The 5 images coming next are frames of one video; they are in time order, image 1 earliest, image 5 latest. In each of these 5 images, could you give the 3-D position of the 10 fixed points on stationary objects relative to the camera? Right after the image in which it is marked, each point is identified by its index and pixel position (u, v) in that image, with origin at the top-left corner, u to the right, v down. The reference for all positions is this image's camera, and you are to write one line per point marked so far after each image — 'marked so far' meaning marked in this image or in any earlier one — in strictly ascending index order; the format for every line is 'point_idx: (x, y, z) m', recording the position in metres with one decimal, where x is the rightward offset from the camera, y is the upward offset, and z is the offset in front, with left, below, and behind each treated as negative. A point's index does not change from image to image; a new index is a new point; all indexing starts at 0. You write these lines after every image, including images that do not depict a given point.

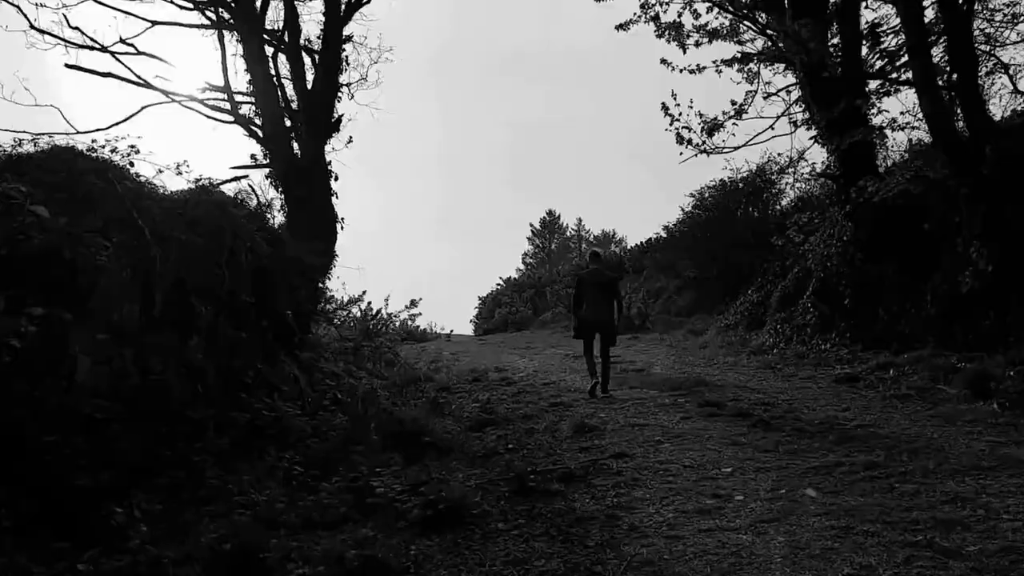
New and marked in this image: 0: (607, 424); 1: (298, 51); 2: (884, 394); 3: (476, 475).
0: (+0.7, -1.0, +7.2) m
1: (-2.9, +3.2, +12.7) m
2: (+3.1, -0.9, +7.9) m
3: (-0.2, -1.1, +5.4) m
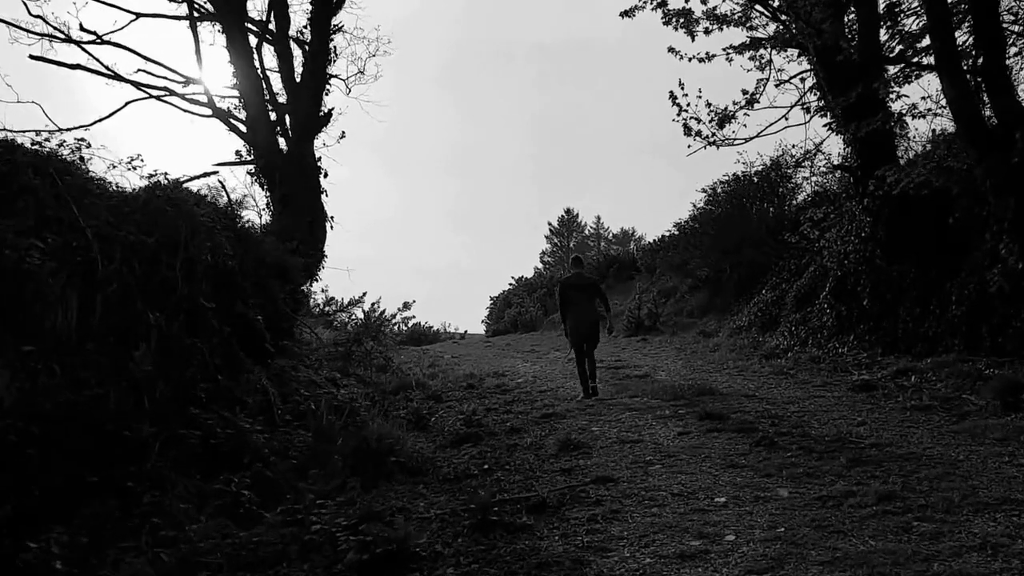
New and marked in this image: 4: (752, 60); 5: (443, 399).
0: (+0.6, -1.1, +6.5) m
1: (-2.9, +3.2, +12.1) m
2: (+3.0, -0.9, +7.2) m
3: (-0.4, -1.1, +4.8) m
4: (+3.2, +3.0, +12.3) m
5: (-0.7, -1.1, +9.5) m
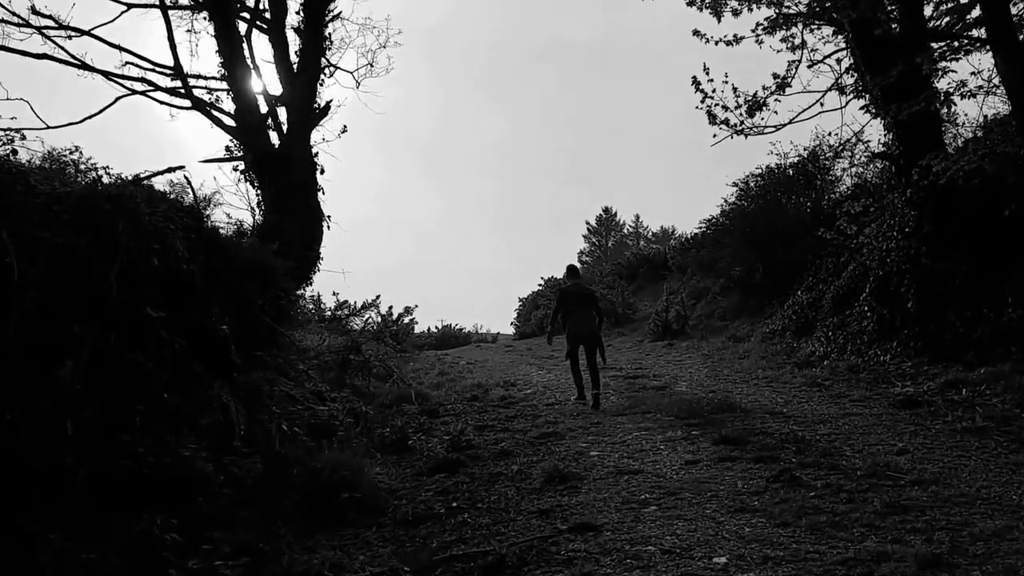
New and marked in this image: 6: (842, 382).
0: (+0.5, -1.1, +5.6) m
1: (-2.8, +3.1, +11.4) m
2: (+2.9, -0.9, +6.2) m
3: (-0.6, -1.2, +4.0) m
4: (+3.3, +3.0, +11.3) m
5: (-0.7, -1.2, +8.7) m
6: (+3.1, -0.9, +8.9) m
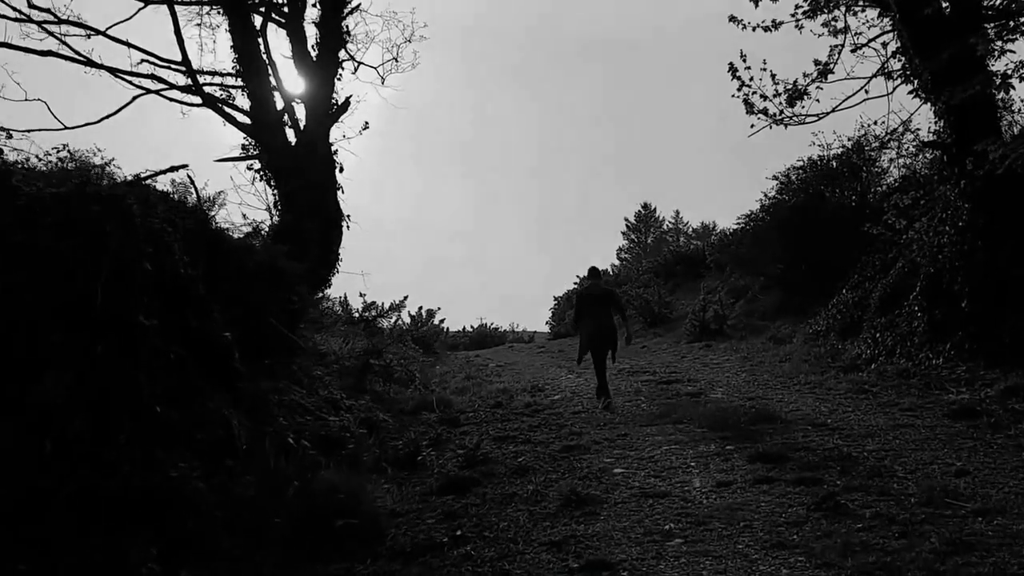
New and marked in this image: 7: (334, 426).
0: (+0.6, -1.1, +5.2) m
1: (-2.5, +3.1, +11.0) m
2: (+3.0, -0.9, +5.6) m
3: (-0.6, -1.2, +3.5) m
4: (+3.6, +3.0, +10.7) m
5: (-0.5, -1.2, +8.3) m
6: (+3.4, -0.9, +8.3) m
7: (-1.4, -1.1, +7.2) m
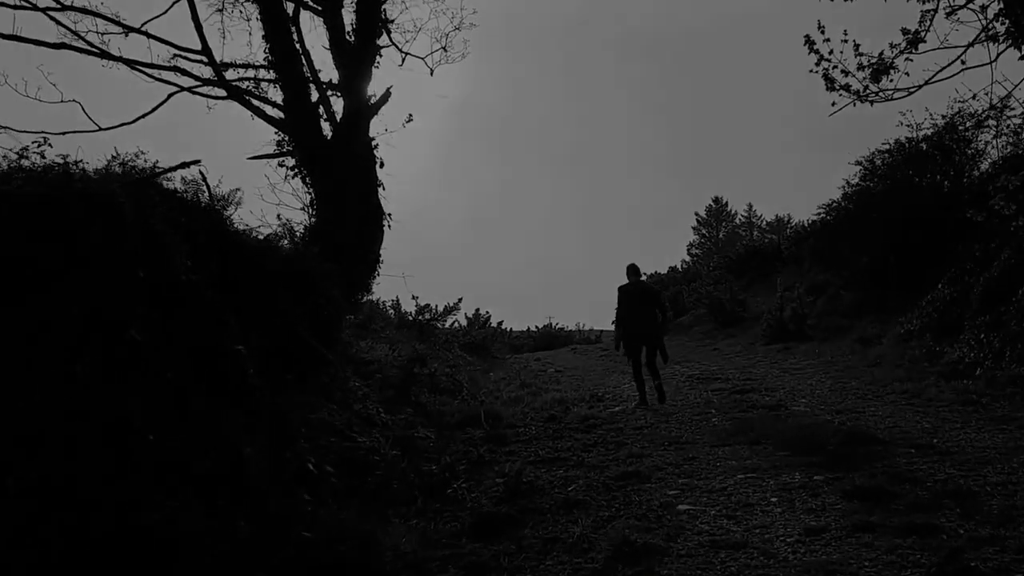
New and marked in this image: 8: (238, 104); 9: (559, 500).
0: (+0.7, -1.1, +4.2) m
1: (-1.9, +3.1, +10.3) m
2: (+3.2, -0.9, +4.5) m
3: (-0.5, -1.2, +2.7) m
4: (+4.1, +3.1, +9.5) m
5: (0.0, -1.2, +7.4) m
6: (+3.8, -0.8, +7.2) m
7: (-1.0, -1.1, +6.4) m
8: (-2.6, +1.8, +9.1) m
9: (+0.3, -1.2, +5.3) m
